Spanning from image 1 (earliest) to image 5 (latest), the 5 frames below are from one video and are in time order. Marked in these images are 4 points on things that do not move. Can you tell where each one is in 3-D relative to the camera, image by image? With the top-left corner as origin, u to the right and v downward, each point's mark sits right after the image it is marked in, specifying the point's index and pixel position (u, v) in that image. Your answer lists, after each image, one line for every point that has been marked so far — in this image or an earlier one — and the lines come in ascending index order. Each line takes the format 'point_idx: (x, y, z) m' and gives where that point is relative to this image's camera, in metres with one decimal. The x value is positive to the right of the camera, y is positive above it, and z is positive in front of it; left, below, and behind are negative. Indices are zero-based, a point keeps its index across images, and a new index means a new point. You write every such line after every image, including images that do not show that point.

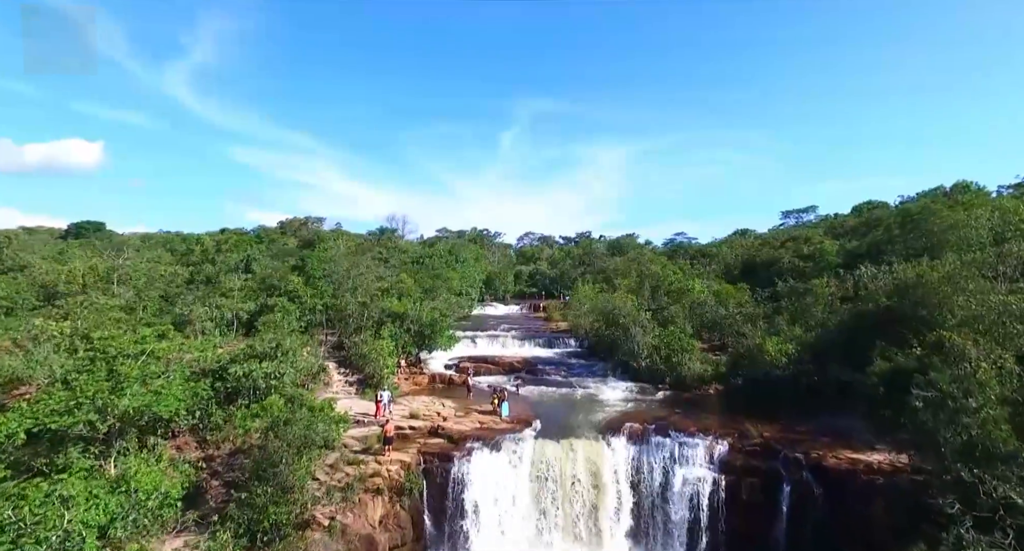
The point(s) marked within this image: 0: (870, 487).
0: (+10.4, -6.2, +14.6) m
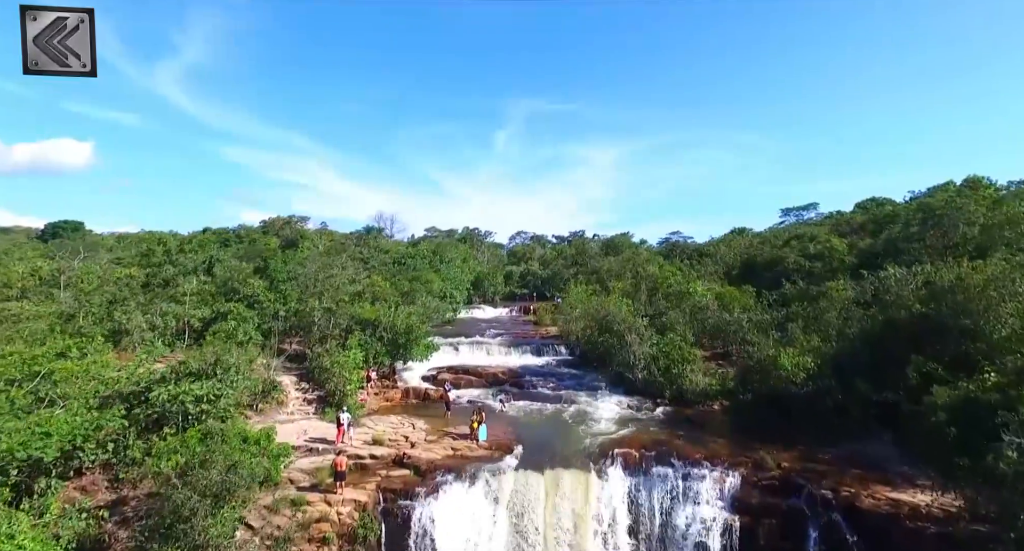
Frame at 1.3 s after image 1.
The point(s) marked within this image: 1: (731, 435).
0: (+9.7, -6.3, +12.1) m
1: (+7.9, -5.7, +18.1) m
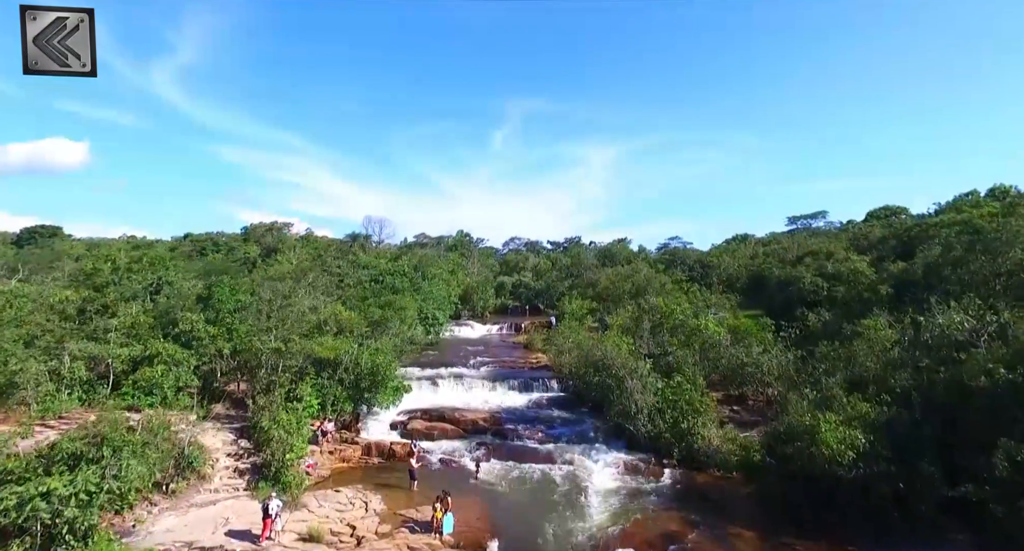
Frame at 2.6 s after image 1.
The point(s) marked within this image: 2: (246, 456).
0: (+9.0, -7.7, +8.5) m
1: (+7.1, -7.2, +14.5) m
2: (-9.3, -6.4, +17.6) m
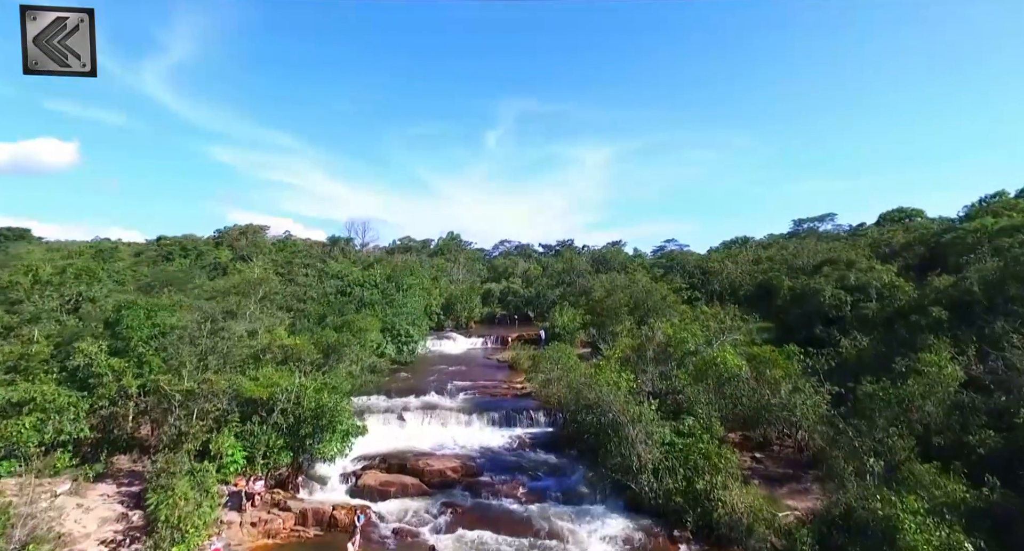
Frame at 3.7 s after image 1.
0: (+8.2, -8.4, +4.4) m
1: (+6.3, -7.9, +10.4) m
2: (-10.2, -7.1, +13.3) m
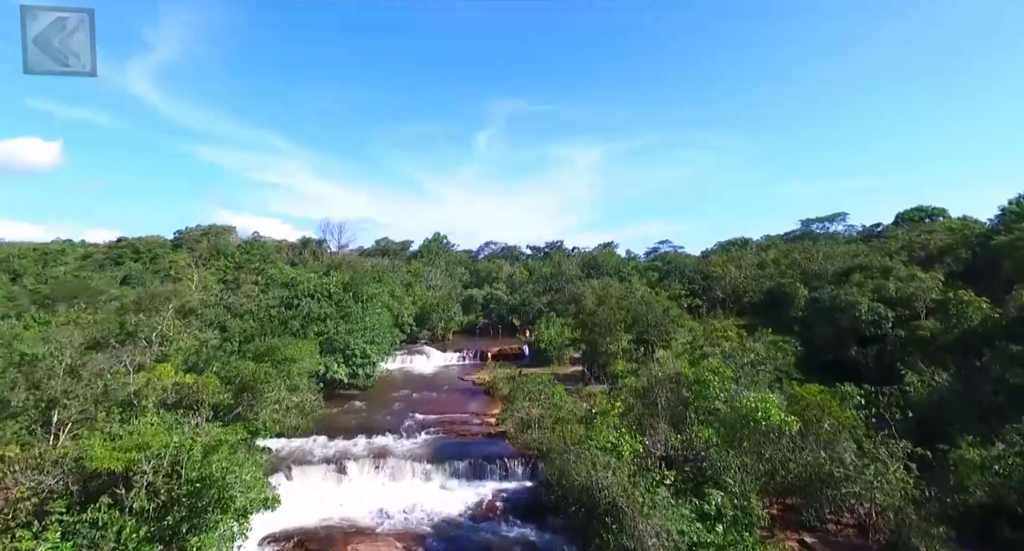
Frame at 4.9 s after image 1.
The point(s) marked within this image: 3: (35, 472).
0: (+7.4, -8.9, -0.6) m
1: (+5.4, -8.4, +5.3) m
2: (-11.2, -7.6, +8.0) m
3: (-11.6, -4.7, +12.2) m
